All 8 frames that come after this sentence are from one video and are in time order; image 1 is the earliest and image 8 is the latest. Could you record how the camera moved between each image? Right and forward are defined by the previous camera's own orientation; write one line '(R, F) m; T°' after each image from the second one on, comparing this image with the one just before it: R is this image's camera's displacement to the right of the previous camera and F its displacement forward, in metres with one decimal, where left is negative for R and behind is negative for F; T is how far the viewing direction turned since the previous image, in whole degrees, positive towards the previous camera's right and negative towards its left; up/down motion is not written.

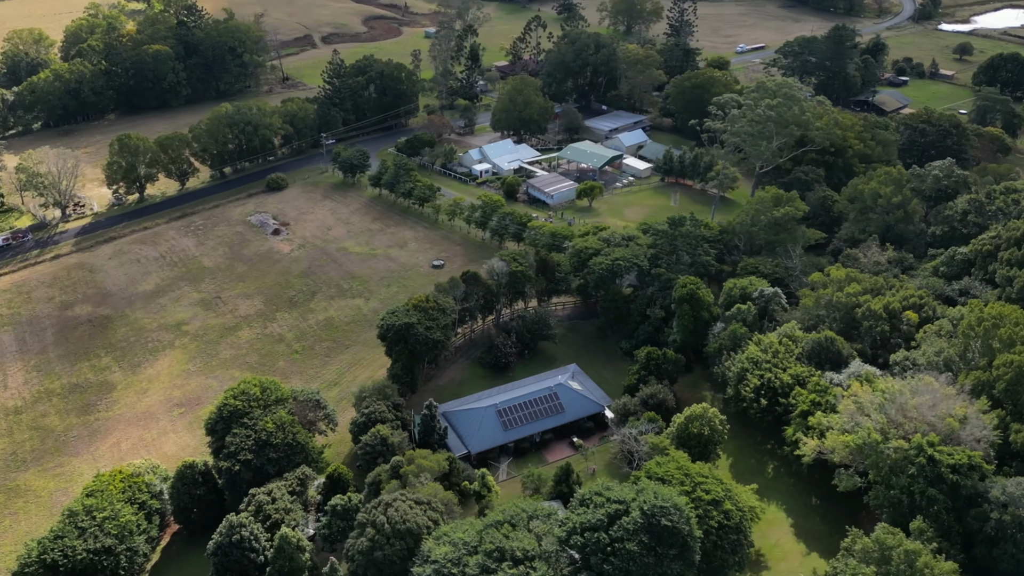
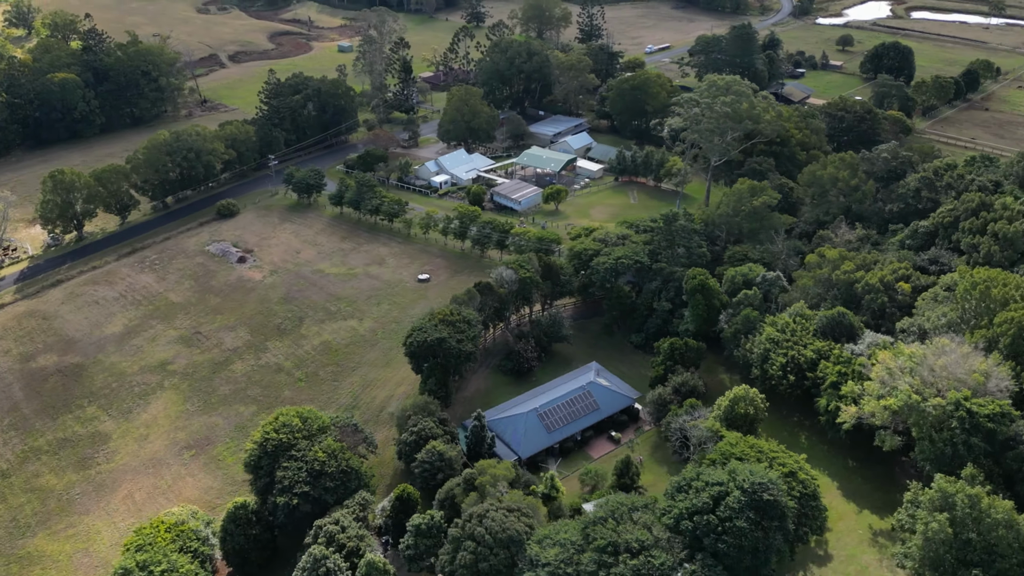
(-5.0, -0.7) m; +7°
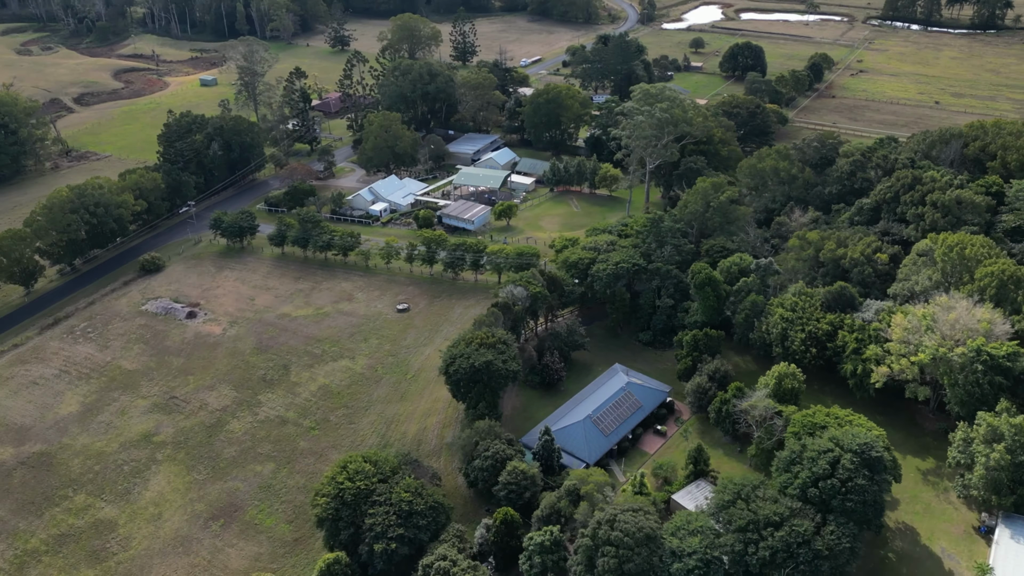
(-7.7, -0.4) m; +11°
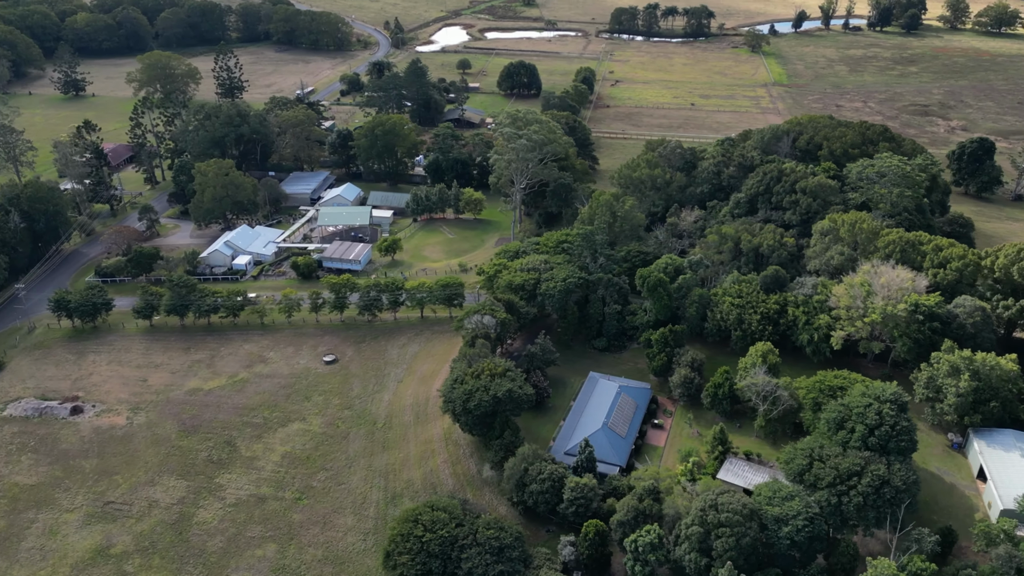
(-11.2, +0.6) m; +18°
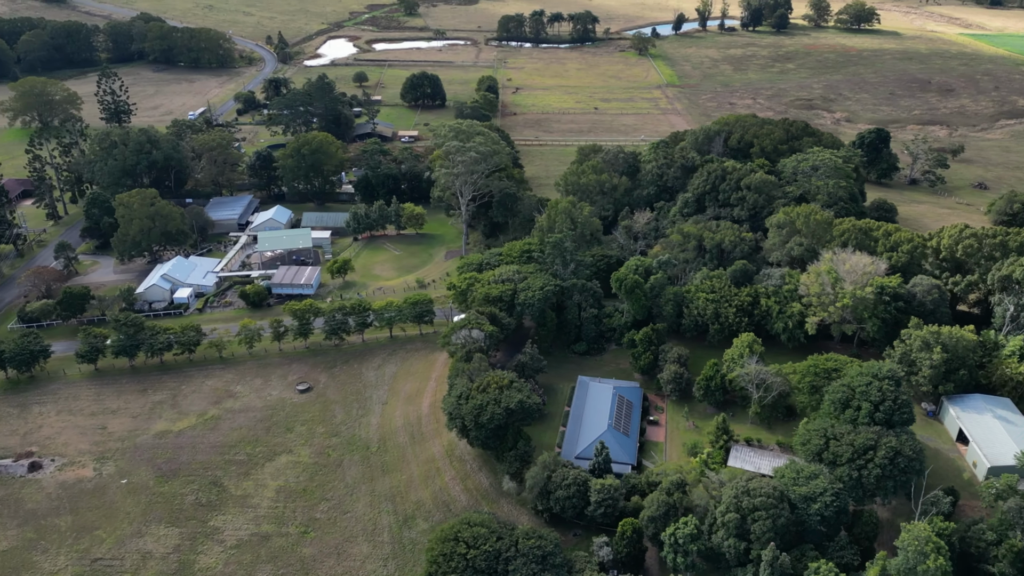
(-5.1, -0.2) m; +8°
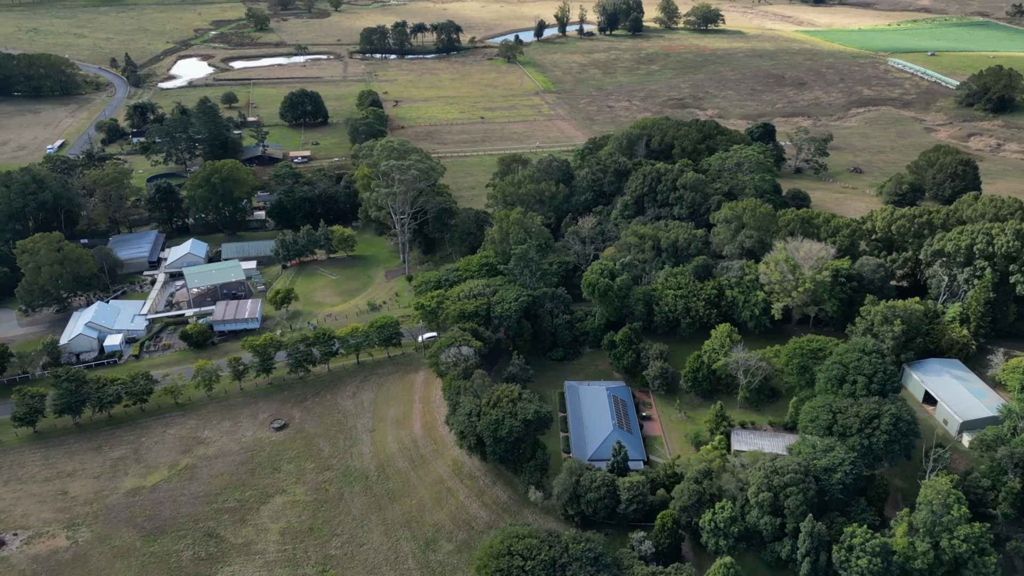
(-6.4, -0.1) m; +10°
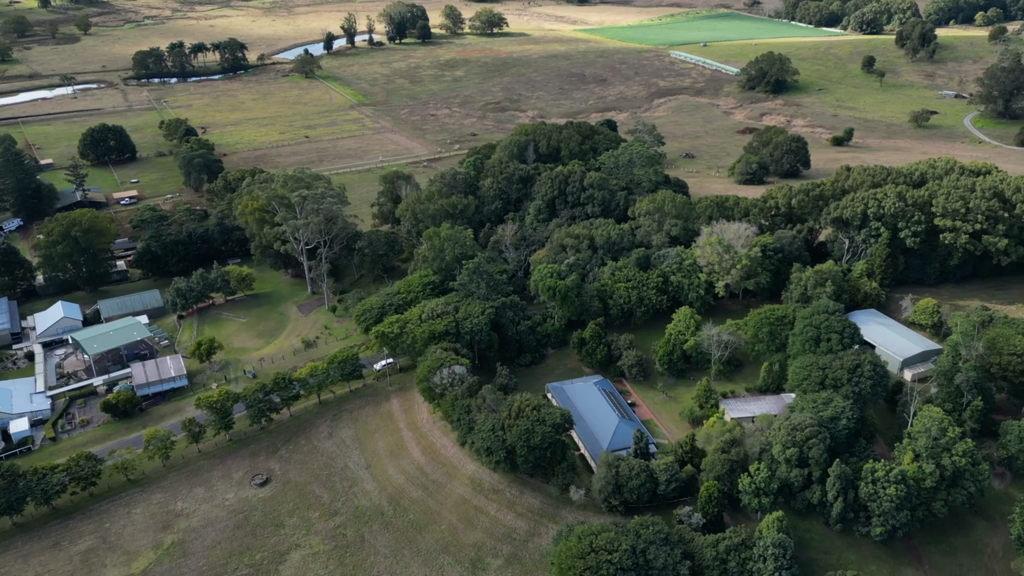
(-10.3, +0.3) m; +15°
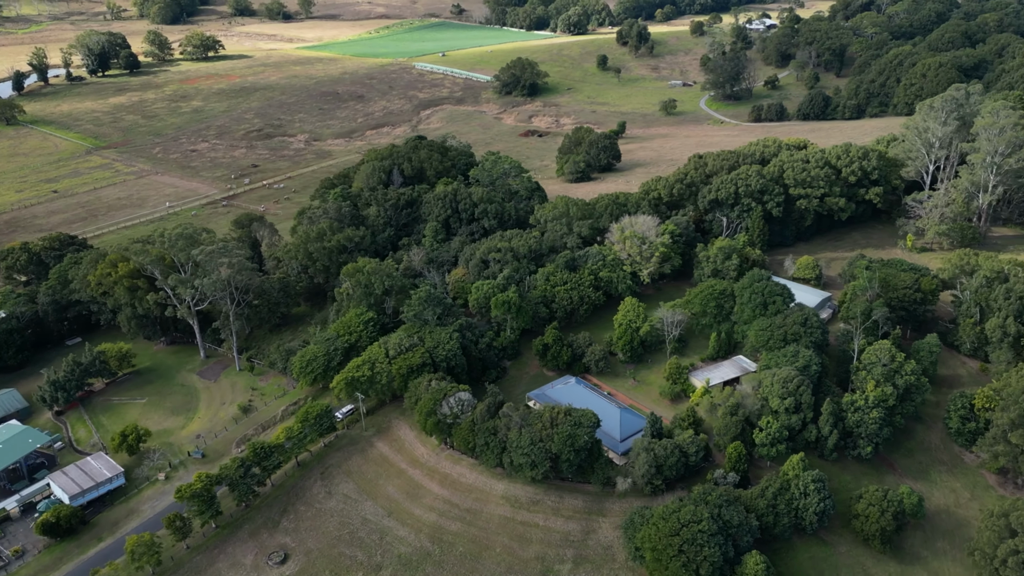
(-14.1, +1.2) m; +20°
